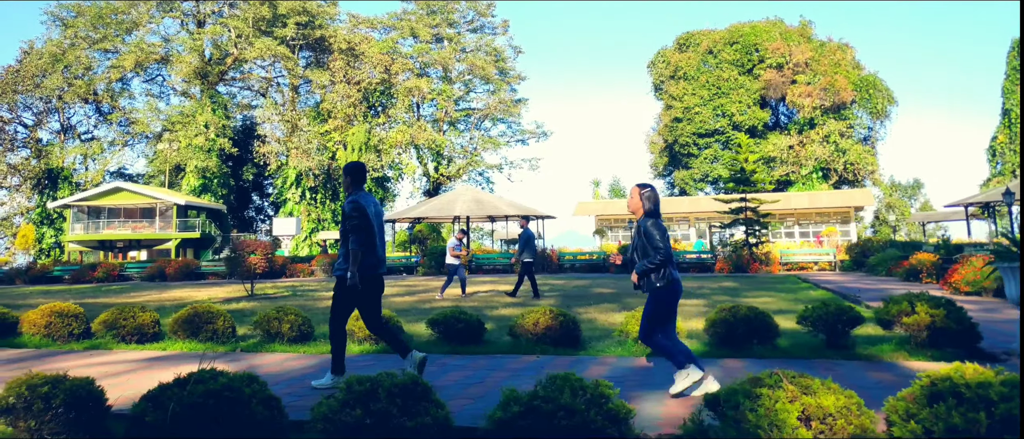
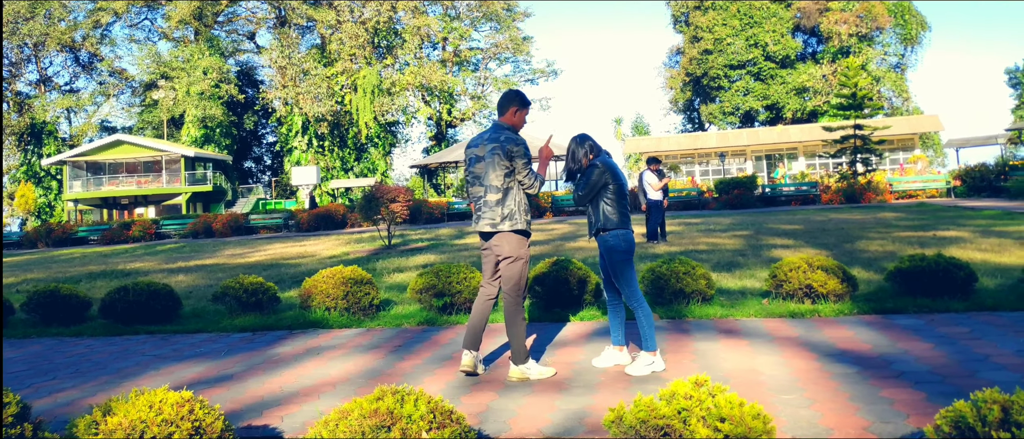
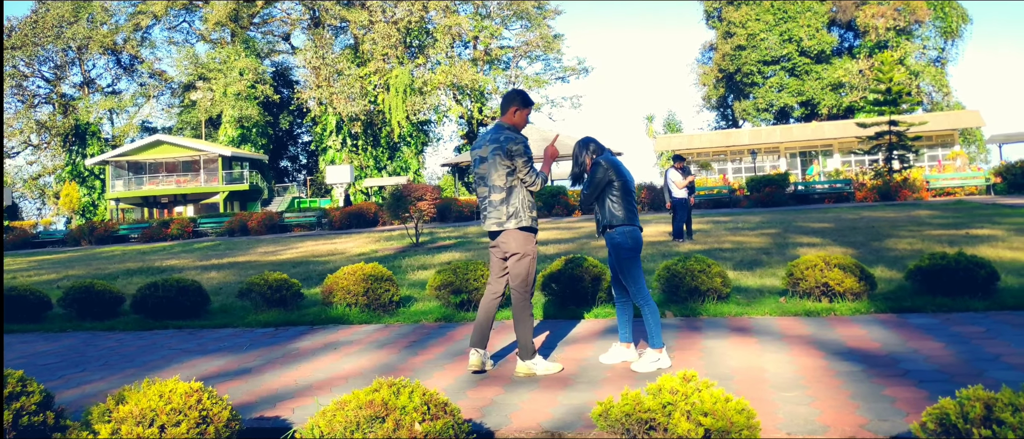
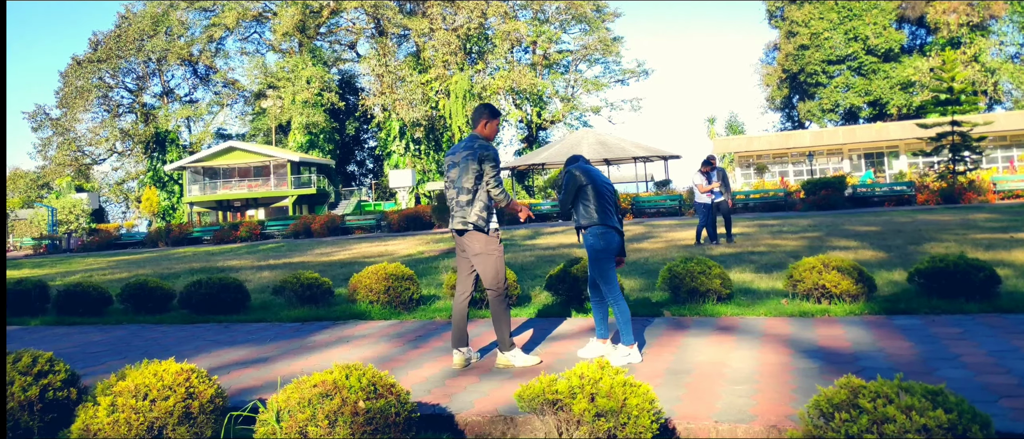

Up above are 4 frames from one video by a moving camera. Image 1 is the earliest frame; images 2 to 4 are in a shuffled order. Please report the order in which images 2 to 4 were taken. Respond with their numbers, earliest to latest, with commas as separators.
4, 3, 2
